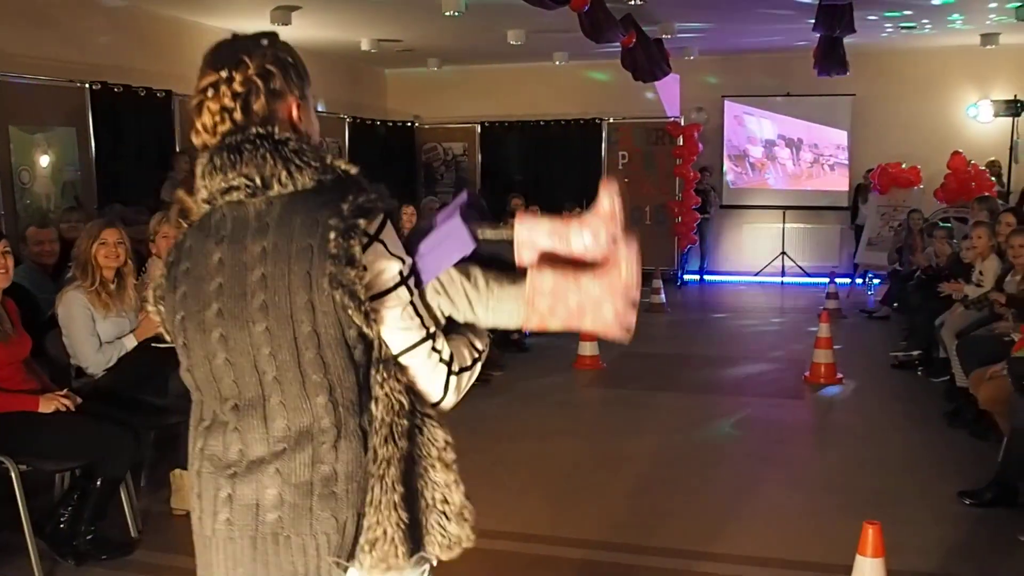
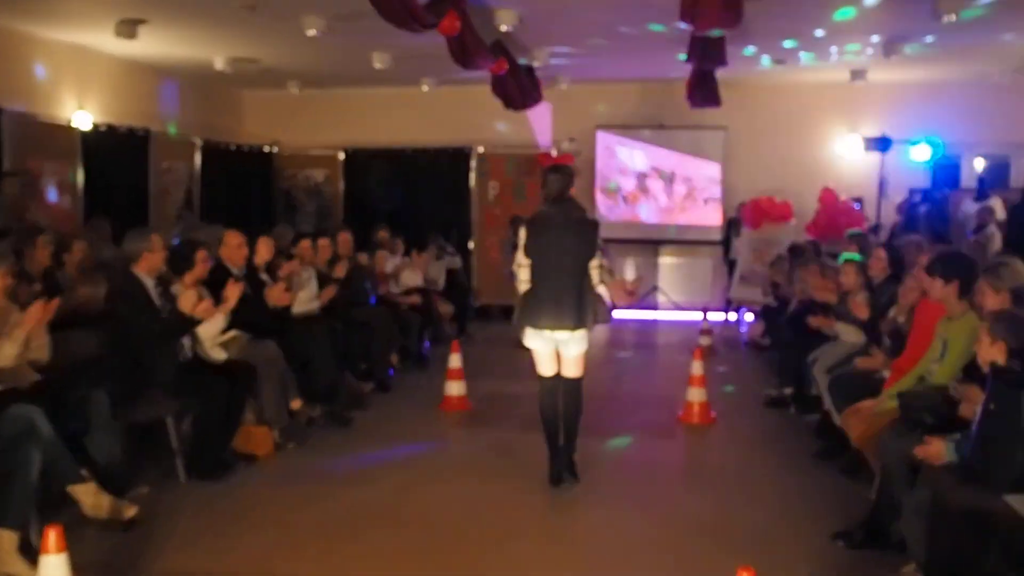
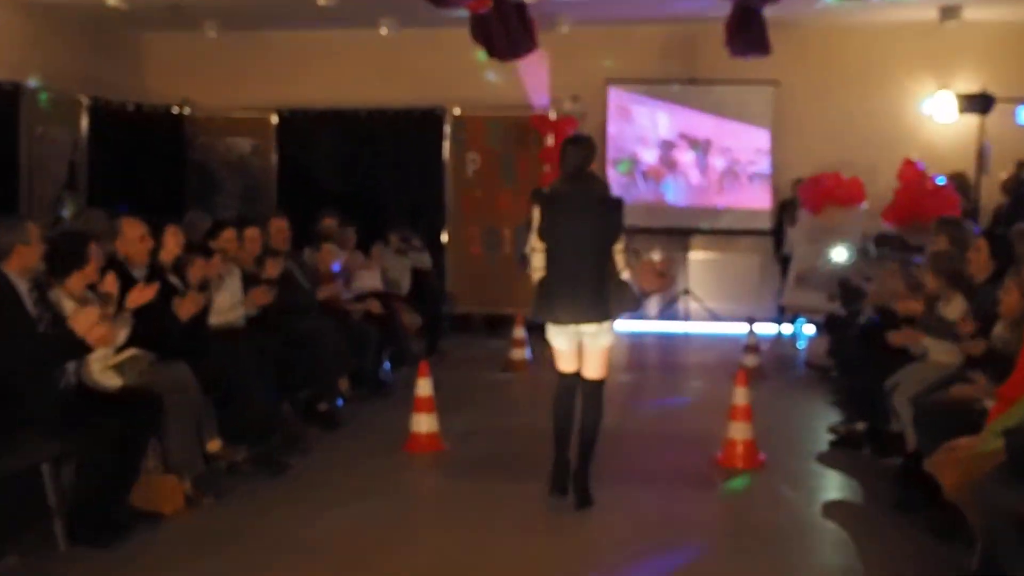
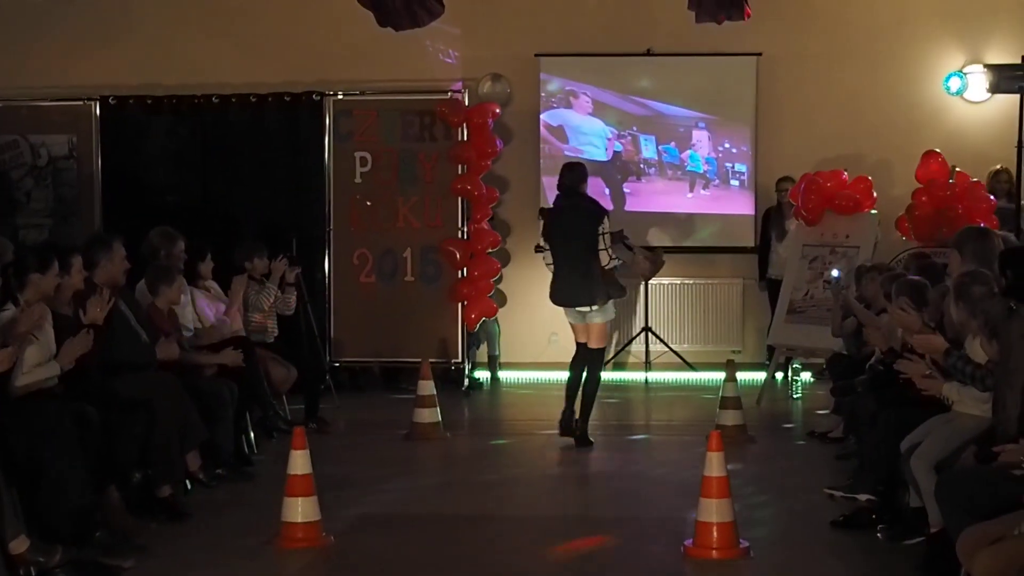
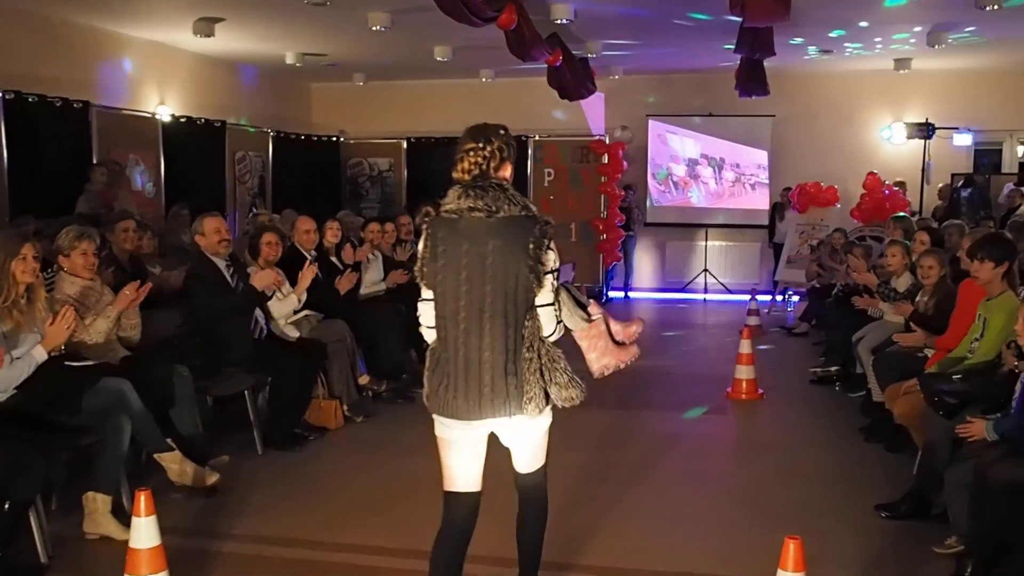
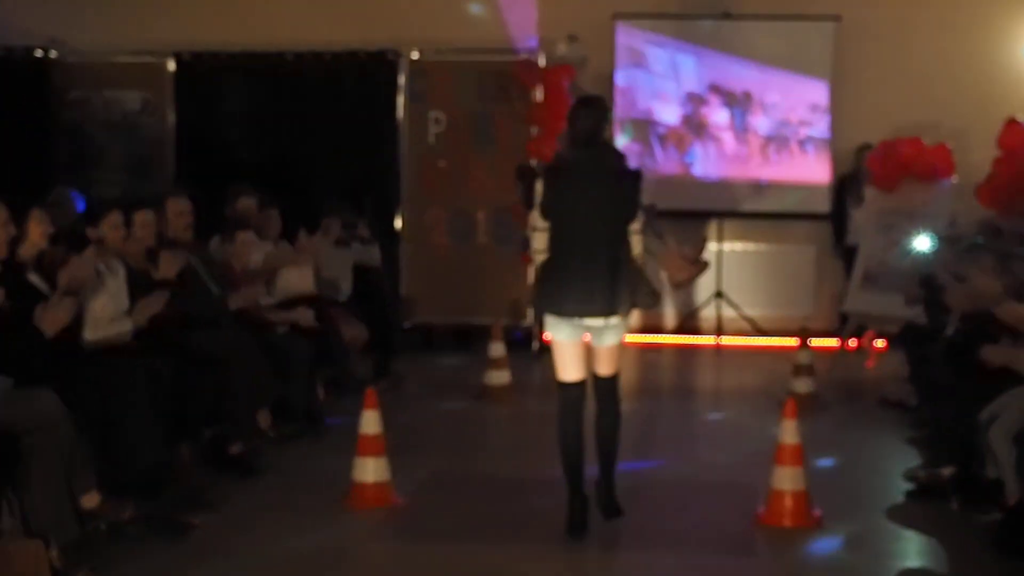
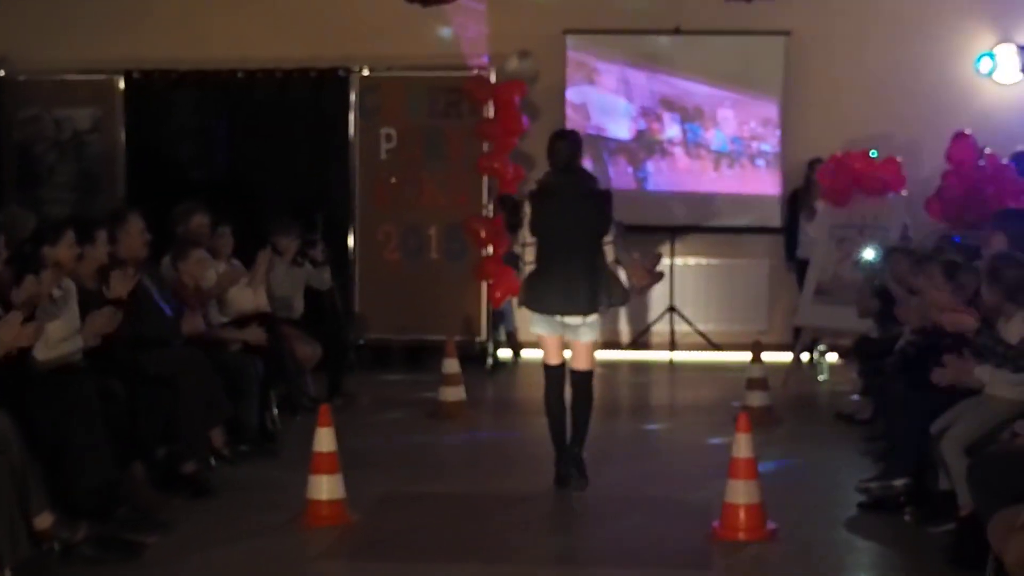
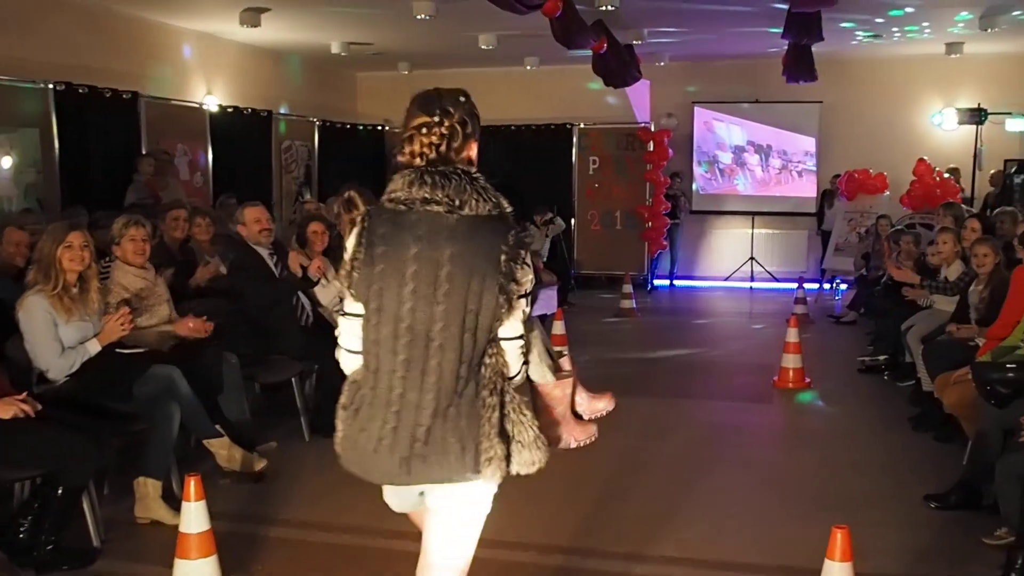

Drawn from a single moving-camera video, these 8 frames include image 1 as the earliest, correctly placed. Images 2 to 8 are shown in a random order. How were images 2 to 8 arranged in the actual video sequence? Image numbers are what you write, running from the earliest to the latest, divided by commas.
8, 5, 2, 3, 6, 7, 4
